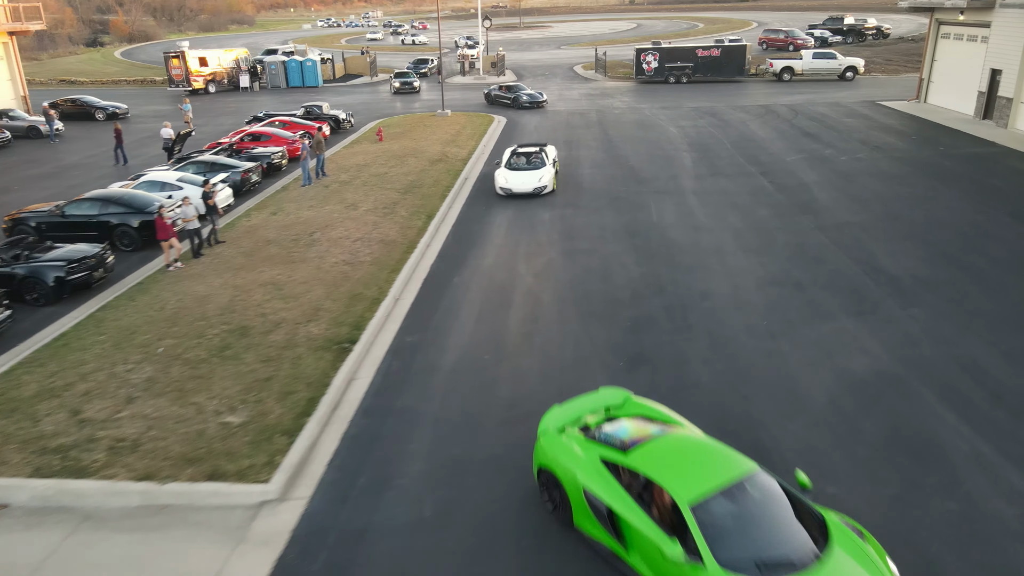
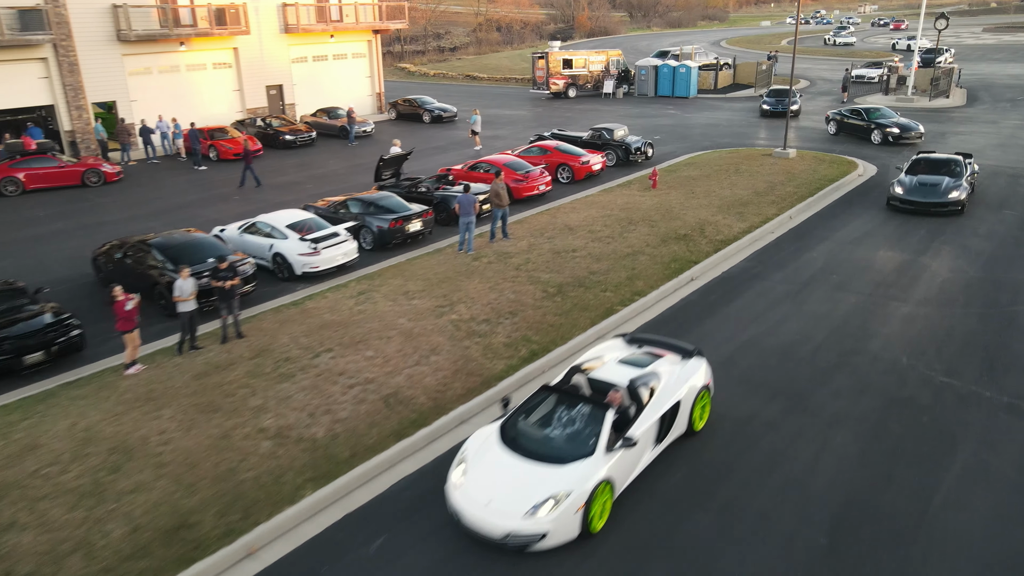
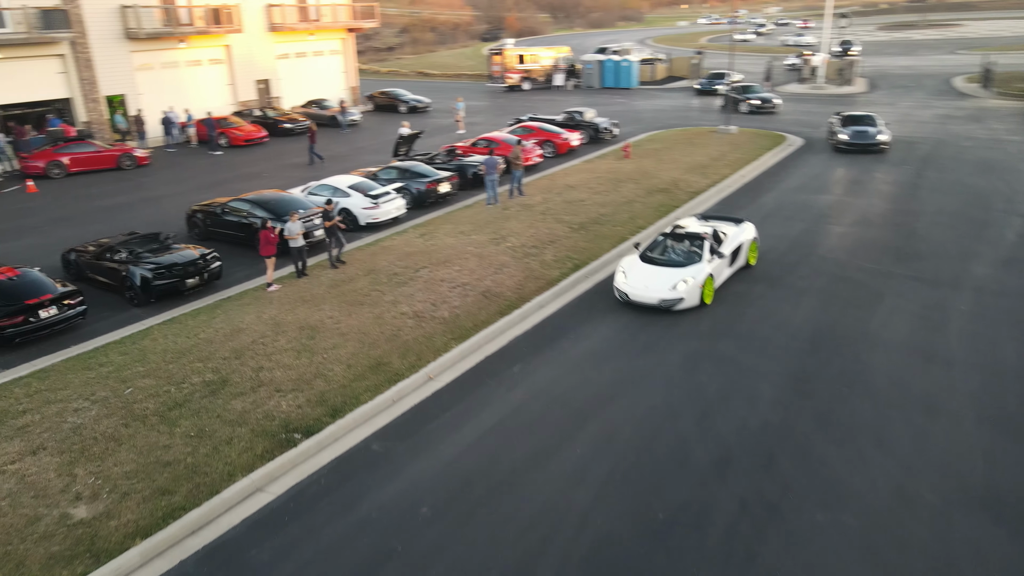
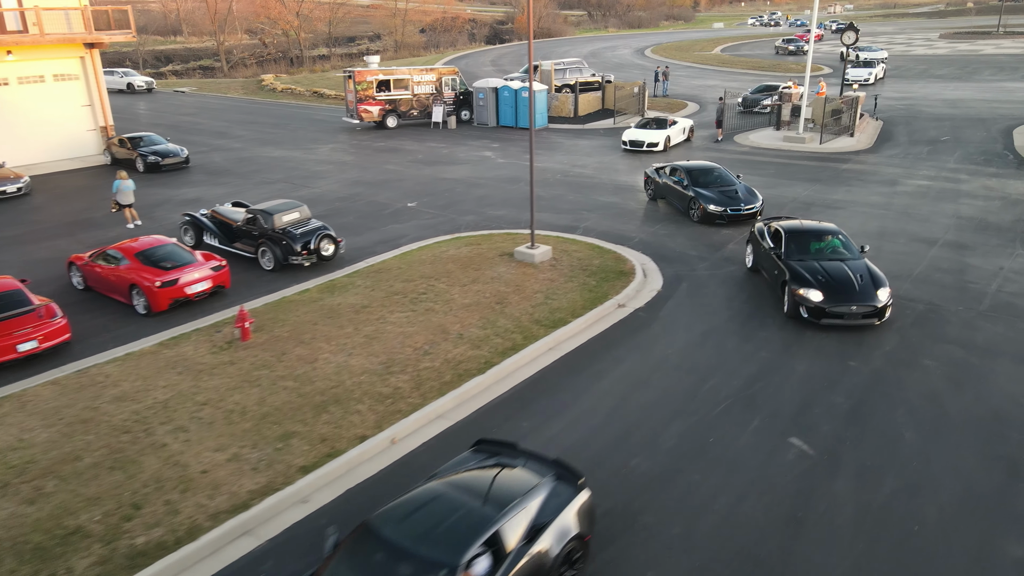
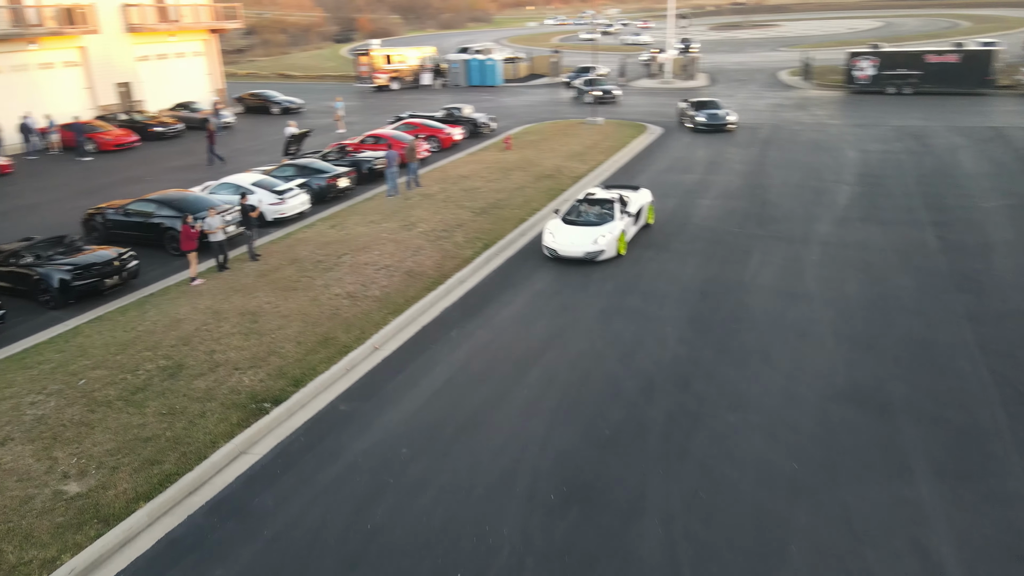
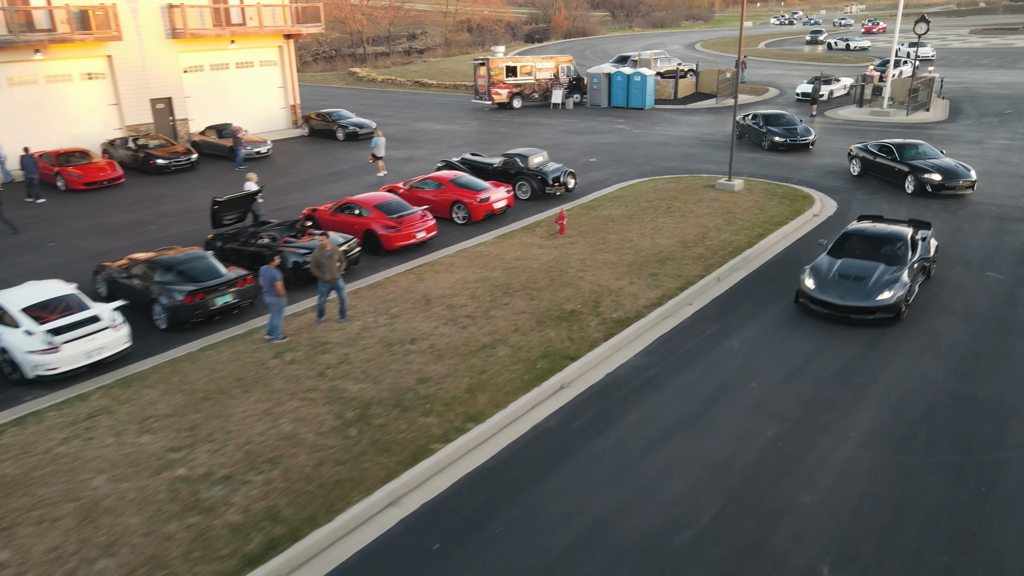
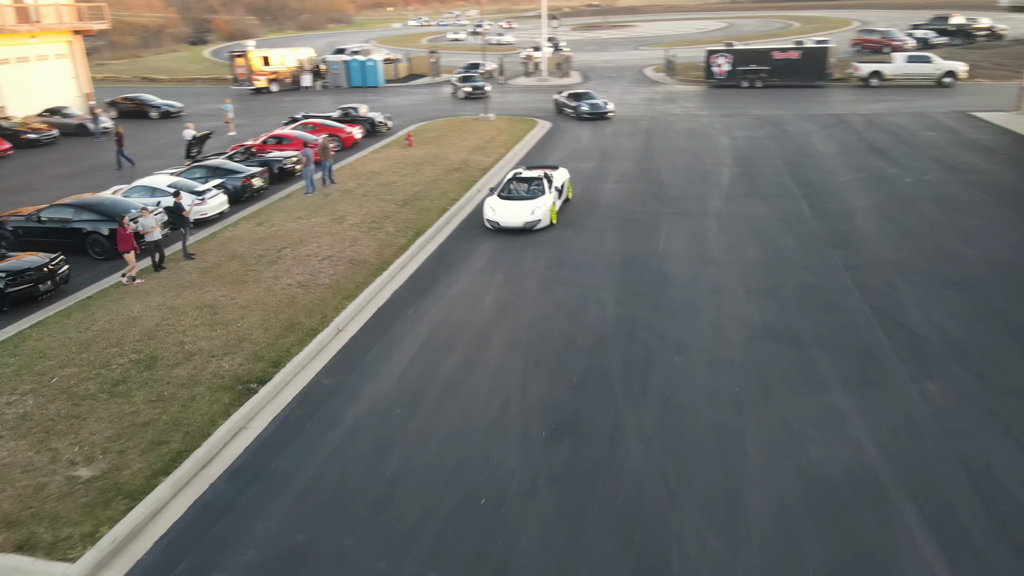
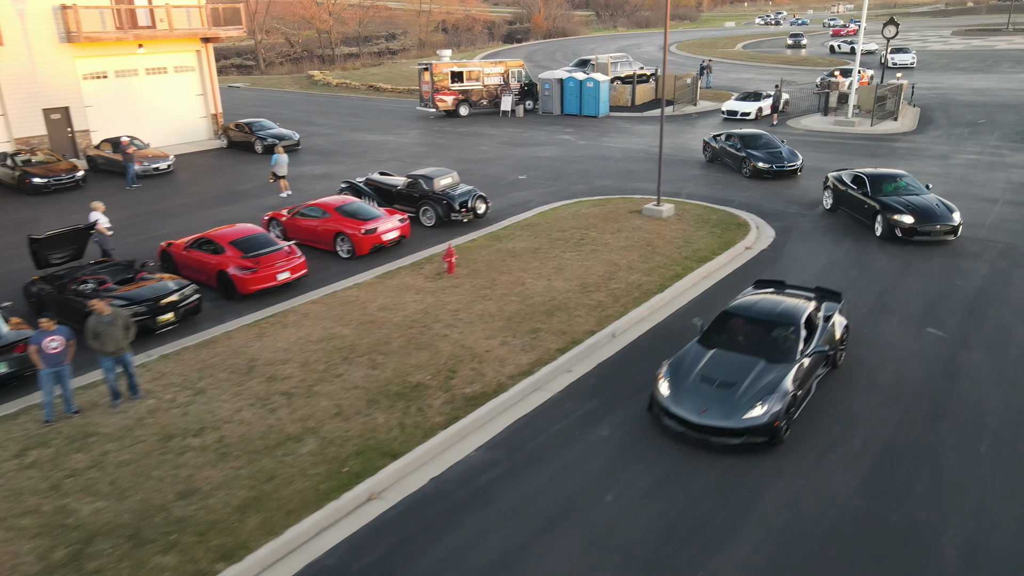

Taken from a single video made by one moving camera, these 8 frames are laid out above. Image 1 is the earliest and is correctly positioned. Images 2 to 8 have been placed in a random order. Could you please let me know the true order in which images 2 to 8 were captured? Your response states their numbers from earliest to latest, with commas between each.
7, 5, 3, 2, 6, 8, 4
